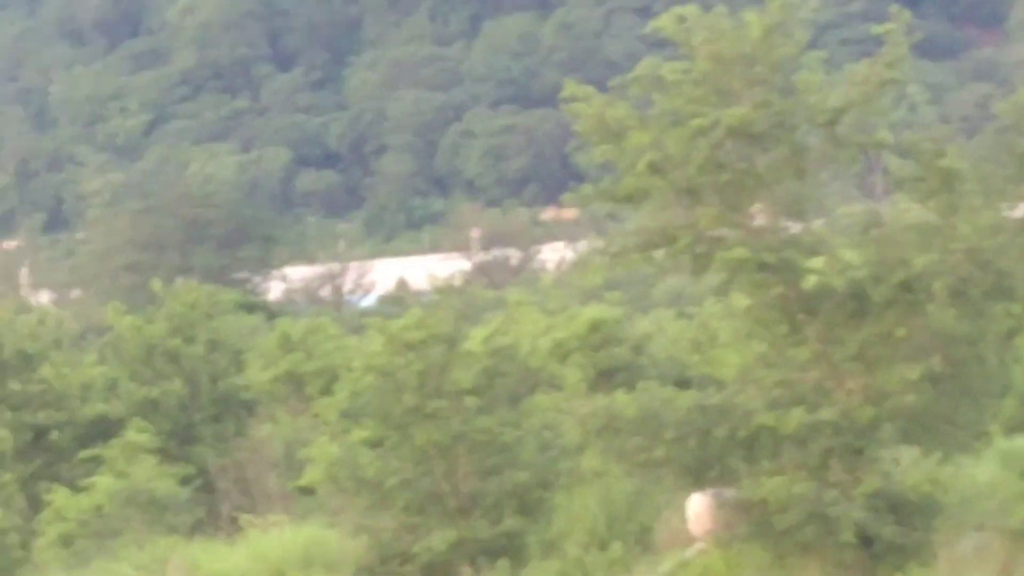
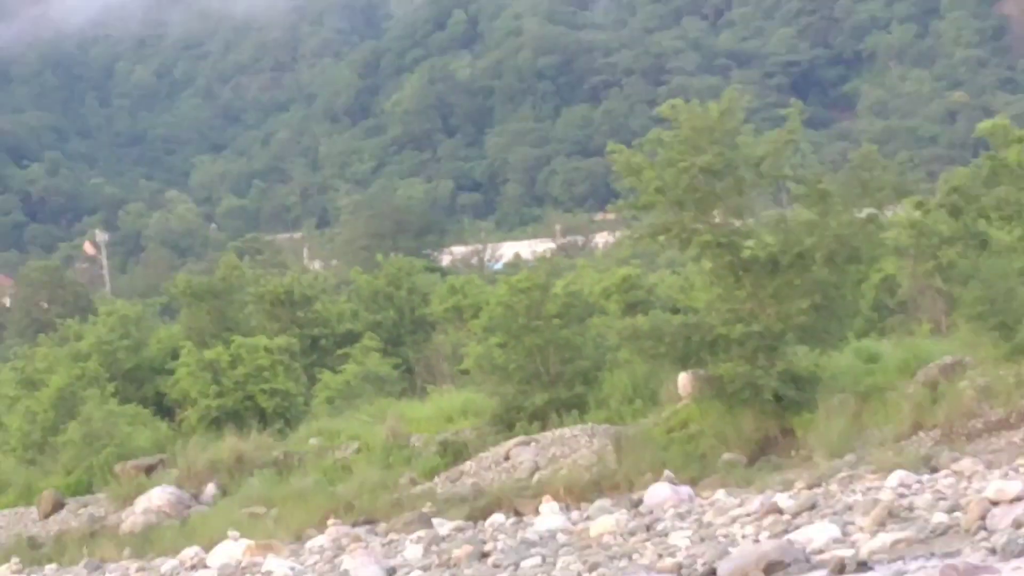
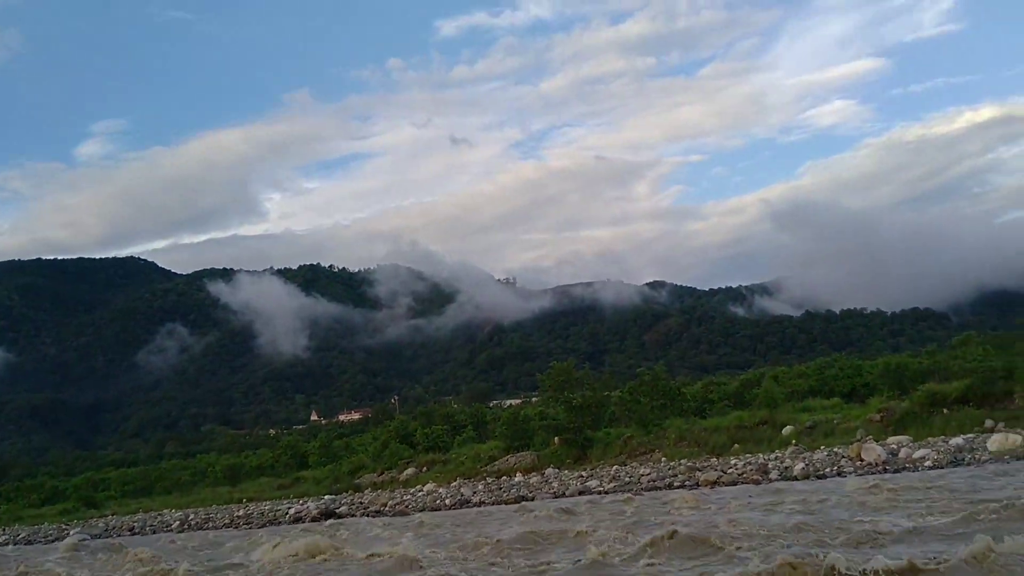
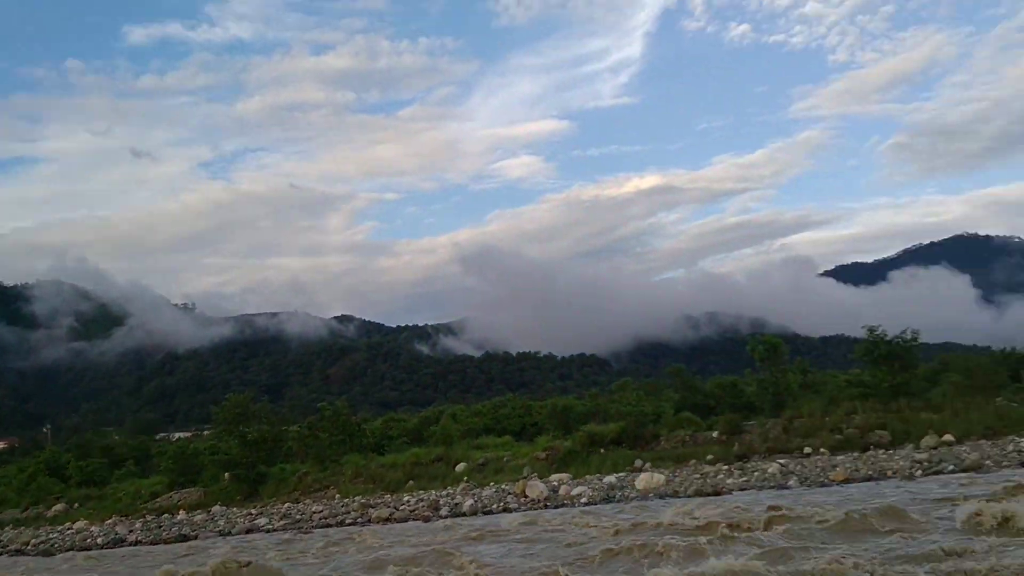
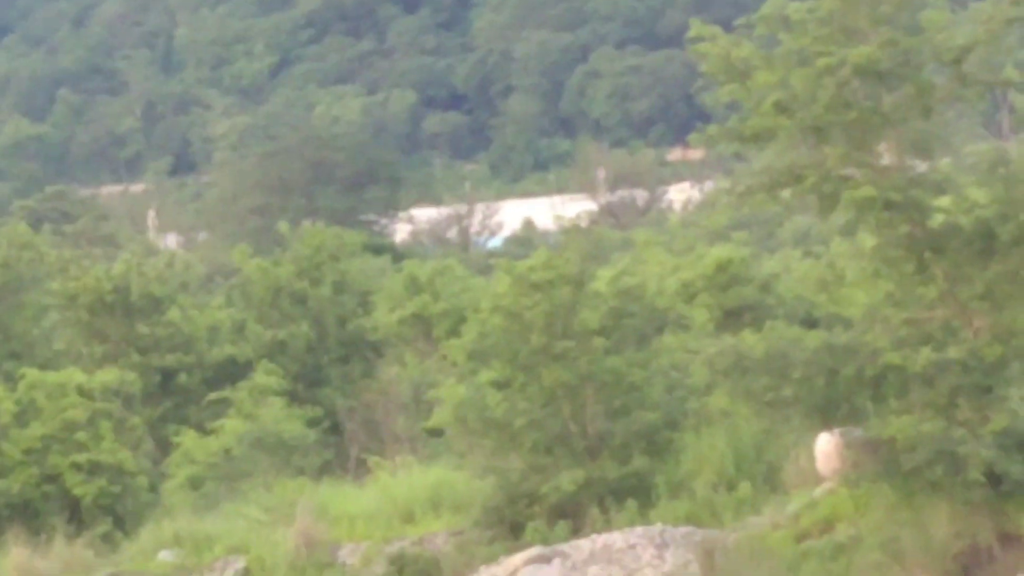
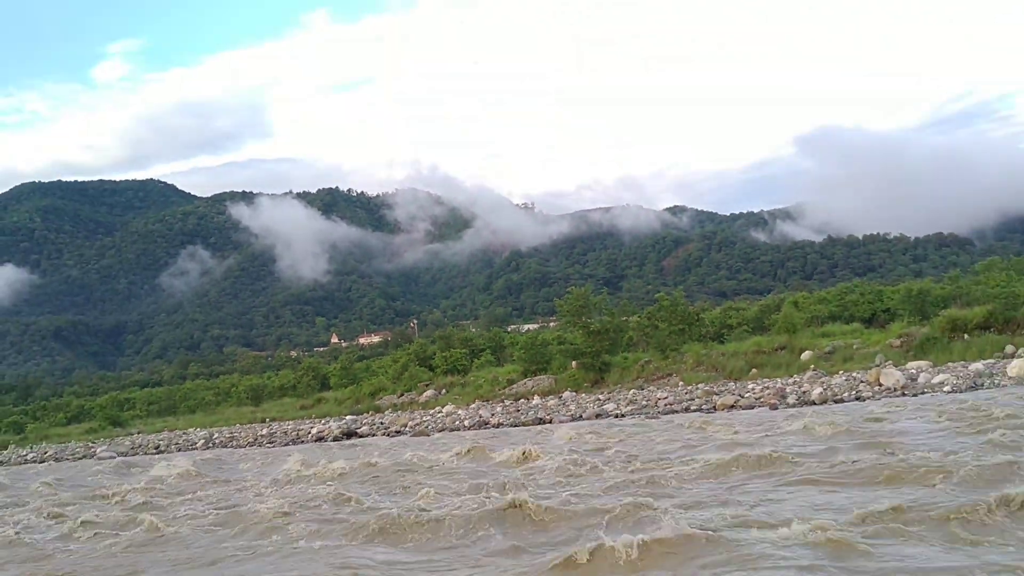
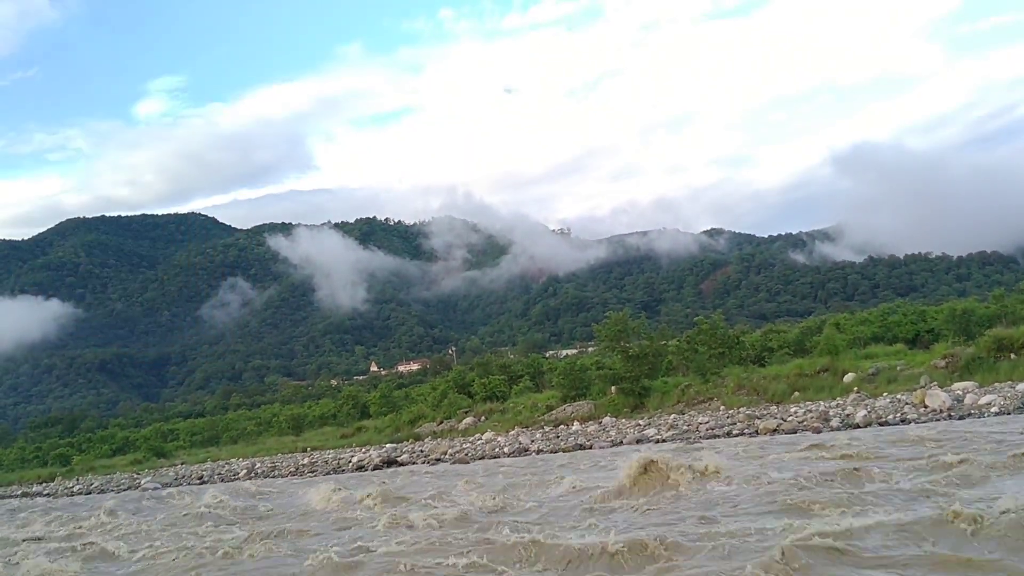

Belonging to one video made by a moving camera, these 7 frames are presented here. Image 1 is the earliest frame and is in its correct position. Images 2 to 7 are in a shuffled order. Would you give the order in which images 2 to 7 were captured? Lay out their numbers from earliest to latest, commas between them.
5, 2, 6, 7, 3, 4
